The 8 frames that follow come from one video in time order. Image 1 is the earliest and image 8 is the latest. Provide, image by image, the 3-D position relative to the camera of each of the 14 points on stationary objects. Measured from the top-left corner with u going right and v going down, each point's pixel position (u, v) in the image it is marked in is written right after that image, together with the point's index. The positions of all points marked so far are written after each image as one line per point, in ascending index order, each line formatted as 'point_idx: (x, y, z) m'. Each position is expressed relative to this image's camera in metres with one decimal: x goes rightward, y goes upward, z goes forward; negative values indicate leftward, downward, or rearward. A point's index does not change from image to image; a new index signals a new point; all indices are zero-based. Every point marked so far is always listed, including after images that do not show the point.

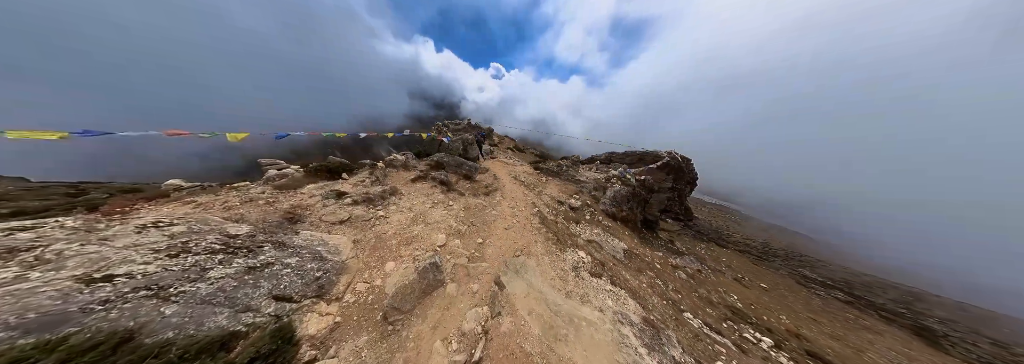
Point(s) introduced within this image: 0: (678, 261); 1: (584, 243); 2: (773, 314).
0: (+16.7, -7.7, +16.7) m
1: (+5.3, -4.6, +12.0) m
2: (+22.1, -11.3, +15.4) m
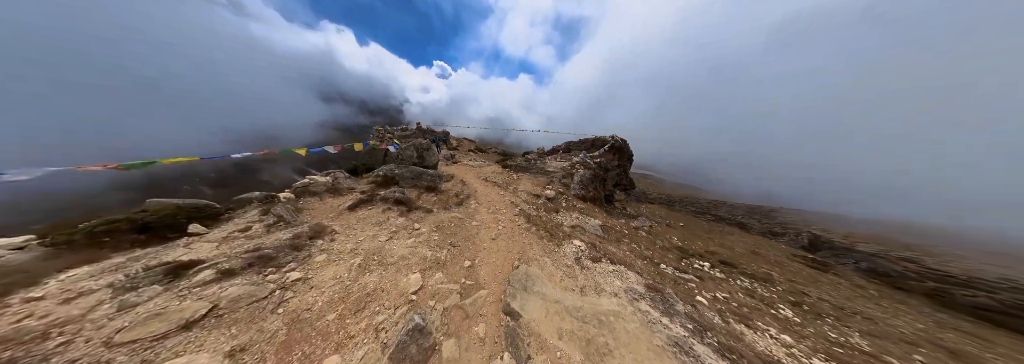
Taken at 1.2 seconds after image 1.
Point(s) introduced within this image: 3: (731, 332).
0: (+14.8, -4.5, +19.0) m
1: (+4.3, -3.6, +11.8) m
2: (+20.8, -6.8, +19.0) m
3: (+8.7, -6.0, +6.6) m
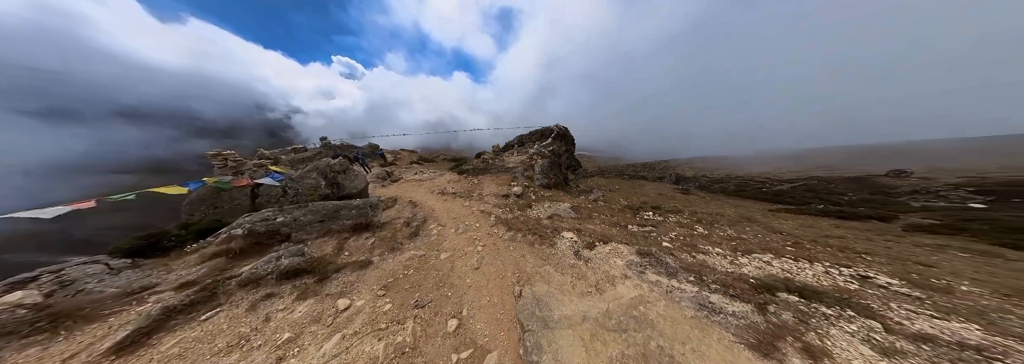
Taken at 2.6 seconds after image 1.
0: (+10.3, -1.4, +21.2) m
1: (+2.5, -2.8, +11.1) m
2: (+16.5, -2.1, +23.0) m
3: (+8.7, -3.8, +7.5) m
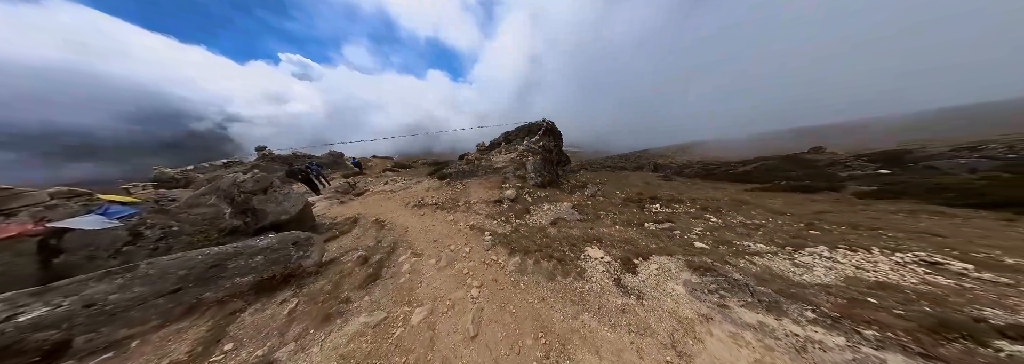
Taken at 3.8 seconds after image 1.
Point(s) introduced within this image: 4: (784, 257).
0: (+9.3, -0.7, +19.6) m
1: (+2.5, -2.7, +9.0) m
2: (+15.4, -1.0, +22.0) m
3: (+9.0, -3.2, +5.9) m
4: (+11.4, -3.2, +7.0) m
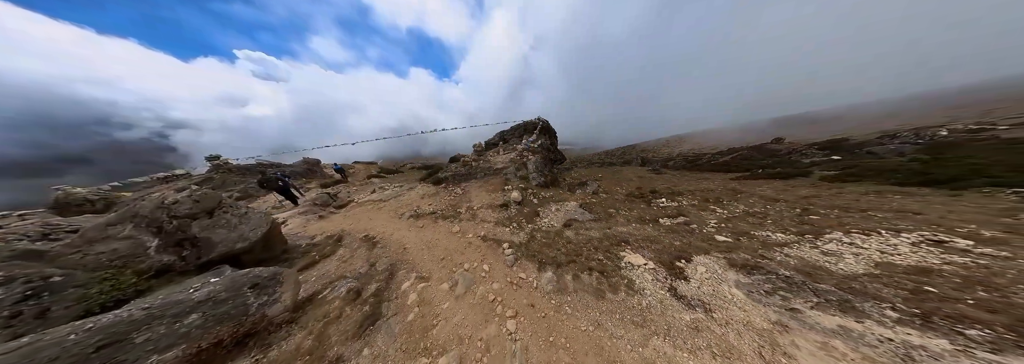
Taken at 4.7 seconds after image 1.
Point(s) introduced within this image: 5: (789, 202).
0: (+9.2, -0.4, +19.3) m
1: (+3.2, -2.7, +8.2) m
2: (+15.1, -0.4, +22.0) m
3: (+9.9, -2.8, +5.6) m
4: (+12.3, -2.7, +6.9) m
5: (+23.1, -1.7, +14.0) m
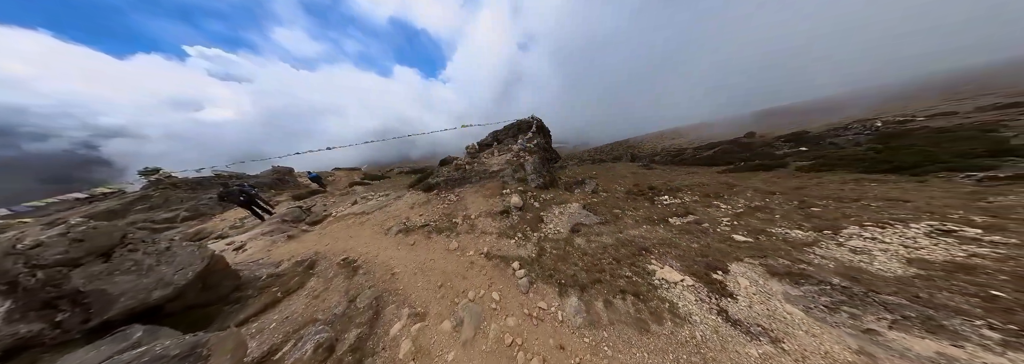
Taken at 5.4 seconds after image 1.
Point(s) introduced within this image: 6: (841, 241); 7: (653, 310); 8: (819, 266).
0: (+8.8, -0.3, +18.8) m
1: (+3.5, -2.8, +7.4) m
2: (+14.6, 0.0, +21.8) m
3: (+10.3, -2.6, +5.1) m
4: (+12.6, -2.5, +6.5) m
5: (+23.0, -1.1, +14.2) m
6: (+13.1, -2.4, +6.7) m
7: (+3.3, -2.9, +3.9) m
8: (+9.7, -2.6, +5.3) m
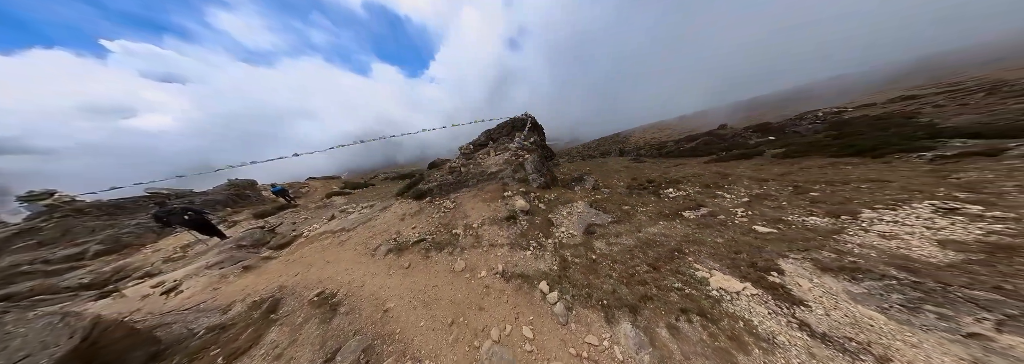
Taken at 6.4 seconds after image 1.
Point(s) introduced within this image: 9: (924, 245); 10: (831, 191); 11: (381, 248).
0: (+8.5, +0.1, +18.3) m
1: (+4.0, -2.6, +6.6) m
2: (+14.0, +0.6, +21.7) m
3: (+11.0, -2.1, +4.8) m
4: (+13.1, -1.8, +6.3) m
5: (+23.0, +0.1, +14.6) m
6: (+13.7, -1.7, +6.5) m
7: (+4.1, -2.8, +3.1) m
8: (+10.4, -2.2, +4.9) m
9: (+12.7, -2.0, +5.2) m
10: (+20.9, -0.5, +11.0) m
11: (-5.3, -2.7, +6.8) m
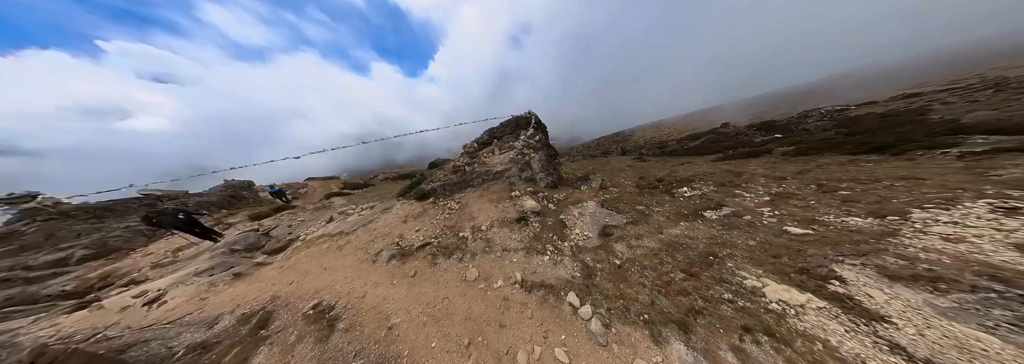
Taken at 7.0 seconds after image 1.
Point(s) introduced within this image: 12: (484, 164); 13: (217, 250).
0: (+9.1, +0.2, +17.7) m
1: (+4.6, -2.5, +6.1) m
2: (+14.6, +0.8, +21.1) m
3: (+11.5, -2.0, +4.2) m
4: (+13.7, -1.7, +5.7) m
5: (+23.5, +0.3, +13.9) m
6: (+14.2, -1.6, +5.8) m
7: (+4.6, -2.7, +2.5) m
8: (+10.9, -2.0, +4.3) m
9: (+13.2, -1.9, +4.5) m
10: (+21.5, -0.4, +10.4) m
11: (-4.8, -2.6, +6.3) m
12: (-2.4, +1.6, +14.0) m
13: (-12.5, -3.1, +7.2) m
